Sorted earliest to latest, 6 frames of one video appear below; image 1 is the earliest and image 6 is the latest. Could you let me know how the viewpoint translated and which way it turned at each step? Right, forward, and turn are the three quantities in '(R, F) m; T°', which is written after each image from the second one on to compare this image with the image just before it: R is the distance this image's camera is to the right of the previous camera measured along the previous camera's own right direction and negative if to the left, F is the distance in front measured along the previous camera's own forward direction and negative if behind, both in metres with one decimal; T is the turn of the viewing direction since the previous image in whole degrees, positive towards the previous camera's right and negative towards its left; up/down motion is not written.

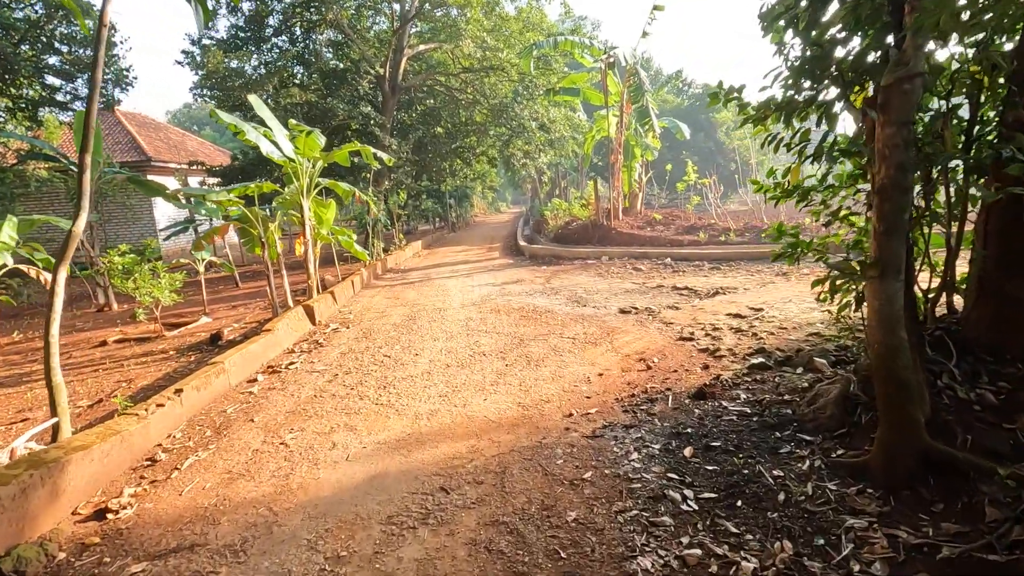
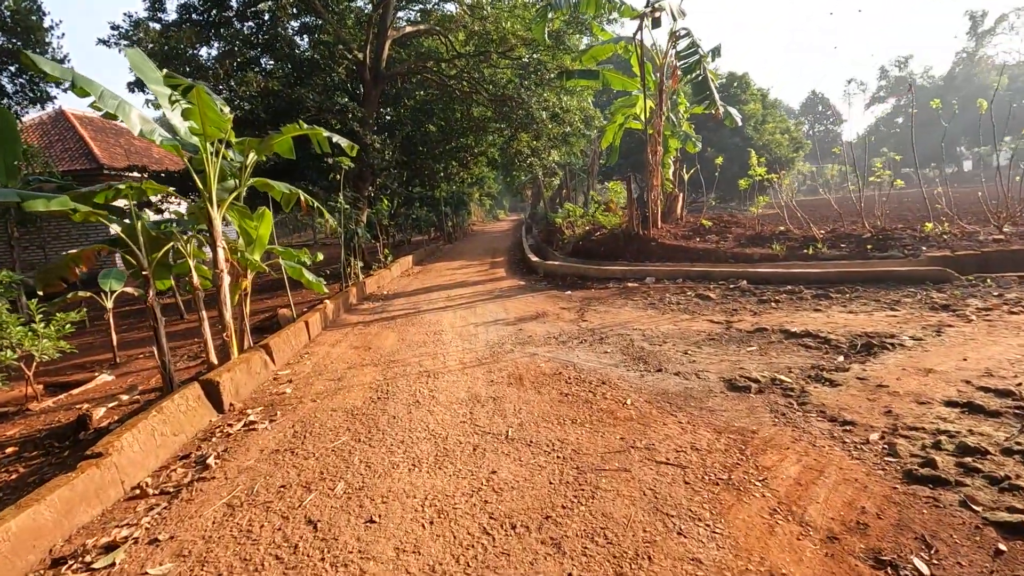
(-0.2, +2.5) m; 0°
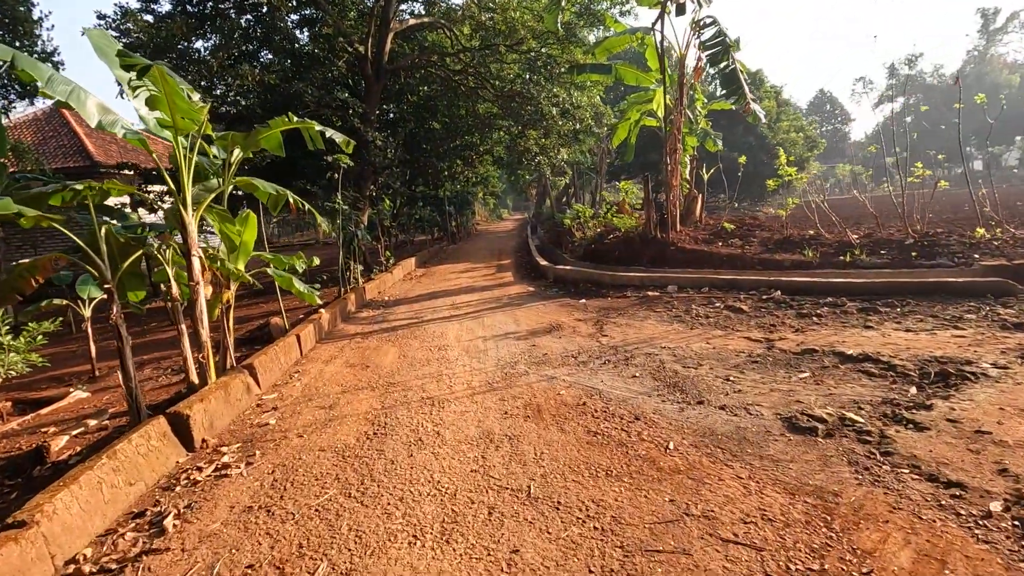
(-0.1, +0.6) m; 0°
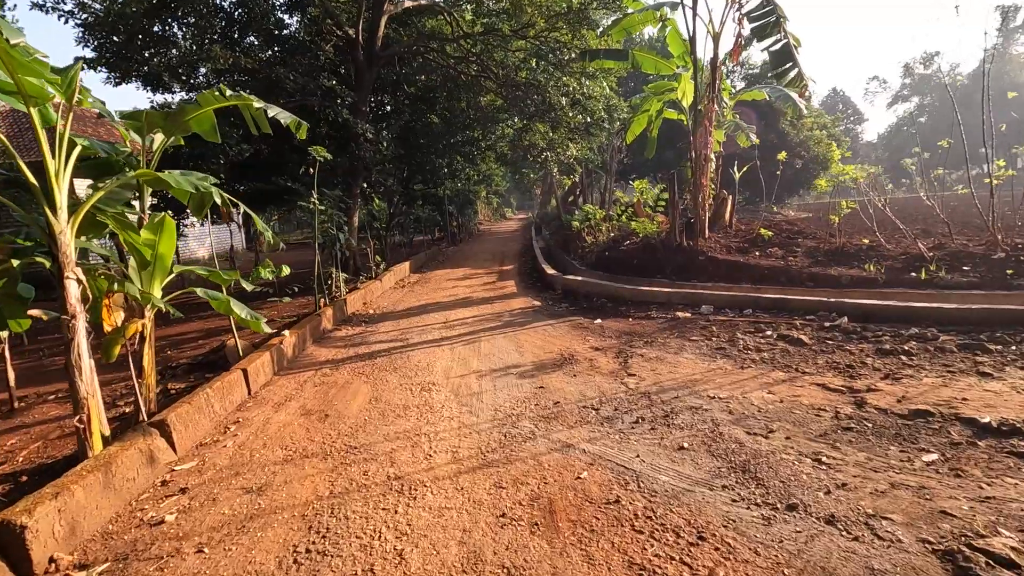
(0.0, +1.1) m; 0°
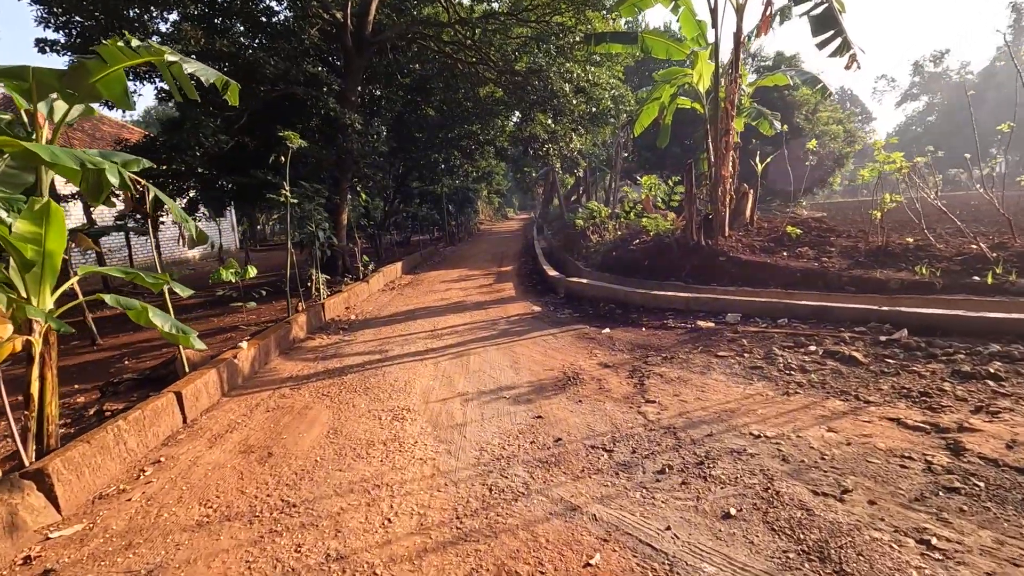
(+0.1, +0.8) m; 0°
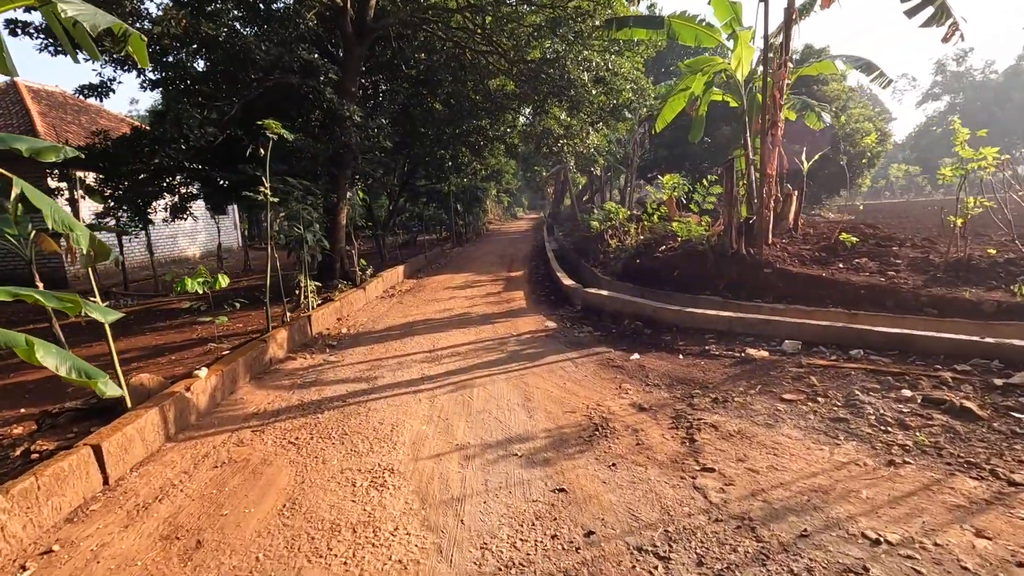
(0.0, +0.8) m; -1°
